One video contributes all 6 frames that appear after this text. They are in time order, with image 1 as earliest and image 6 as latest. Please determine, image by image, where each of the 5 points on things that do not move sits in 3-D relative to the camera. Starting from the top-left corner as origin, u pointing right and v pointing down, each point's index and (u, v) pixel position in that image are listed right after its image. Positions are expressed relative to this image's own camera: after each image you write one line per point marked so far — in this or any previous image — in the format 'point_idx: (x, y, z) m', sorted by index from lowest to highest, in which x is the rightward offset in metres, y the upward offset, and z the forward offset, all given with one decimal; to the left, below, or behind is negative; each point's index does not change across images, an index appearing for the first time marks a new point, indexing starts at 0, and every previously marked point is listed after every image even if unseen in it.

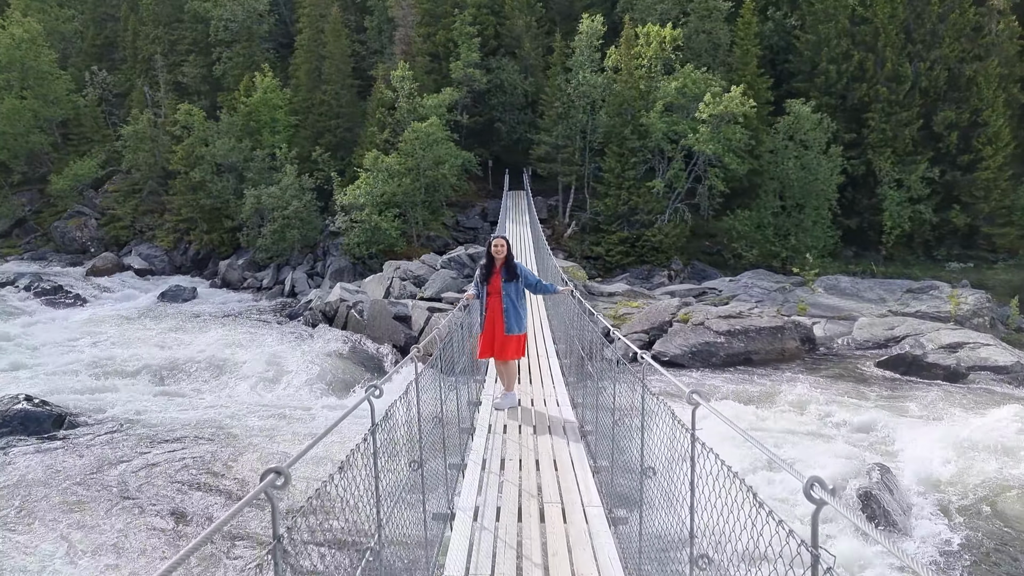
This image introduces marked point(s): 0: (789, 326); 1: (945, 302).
0: (+4.5, -0.6, +11.2) m
1: (+8.2, -0.3, +13.2) m
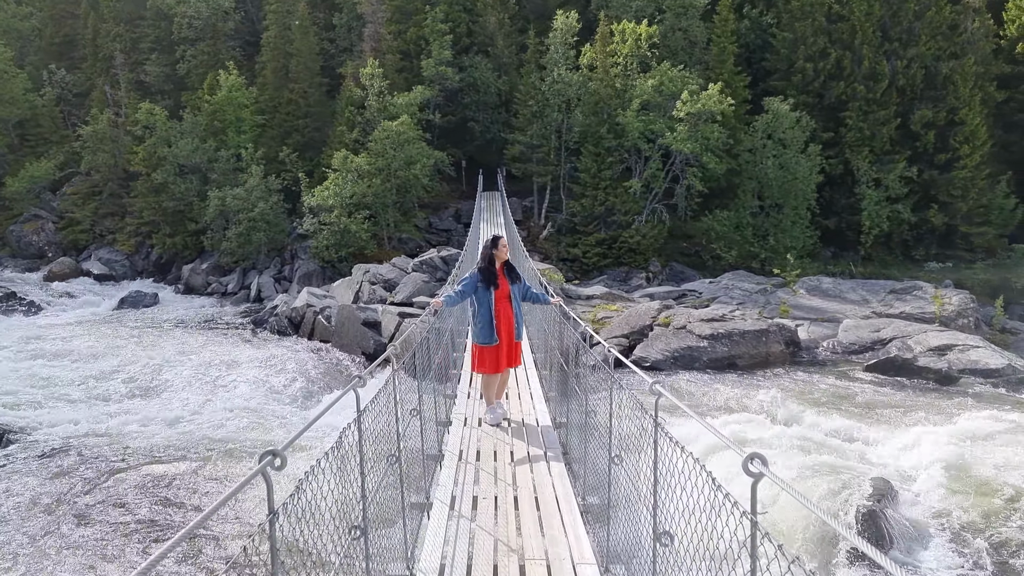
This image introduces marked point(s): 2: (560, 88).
0: (+4.0, -0.7, +10.8) m
1: (+7.7, -0.3, +12.9) m
2: (+1.4, +5.6, +19.7) m
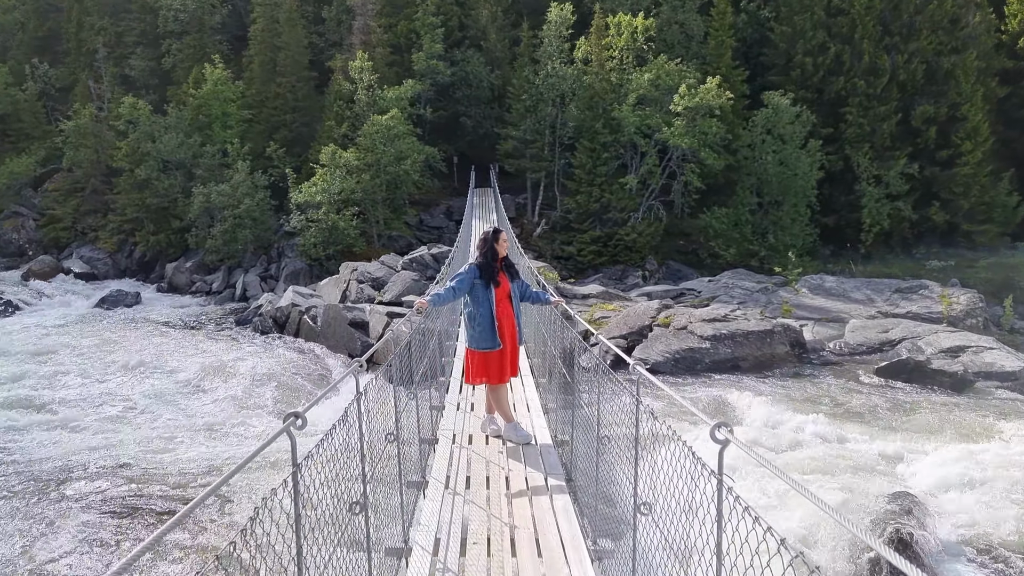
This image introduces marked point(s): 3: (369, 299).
0: (+4.0, -0.6, +10.4) m
1: (+7.6, -0.3, +12.5) m
2: (+1.2, +5.7, +19.3) m
3: (-2.8, -0.2, +13.7) m
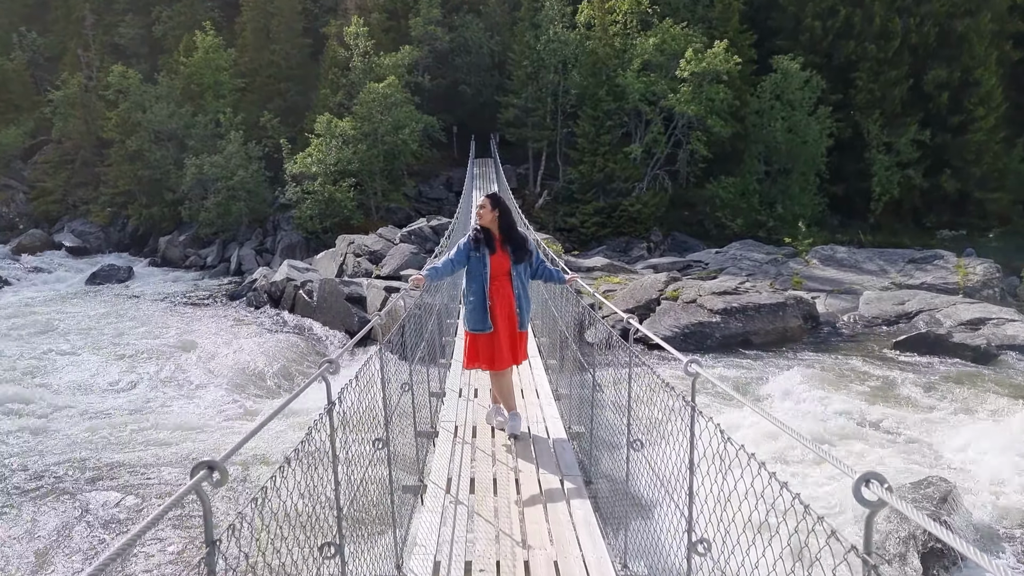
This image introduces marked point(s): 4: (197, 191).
0: (+4.0, -0.2, +10.1) m
1: (+7.6, +0.3, +12.2) m
2: (+1.2, +6.4, +18.7) m
3: (-2.8, +0.3, +13.4) m
4: (-8.9, +2.7, +19.8) m
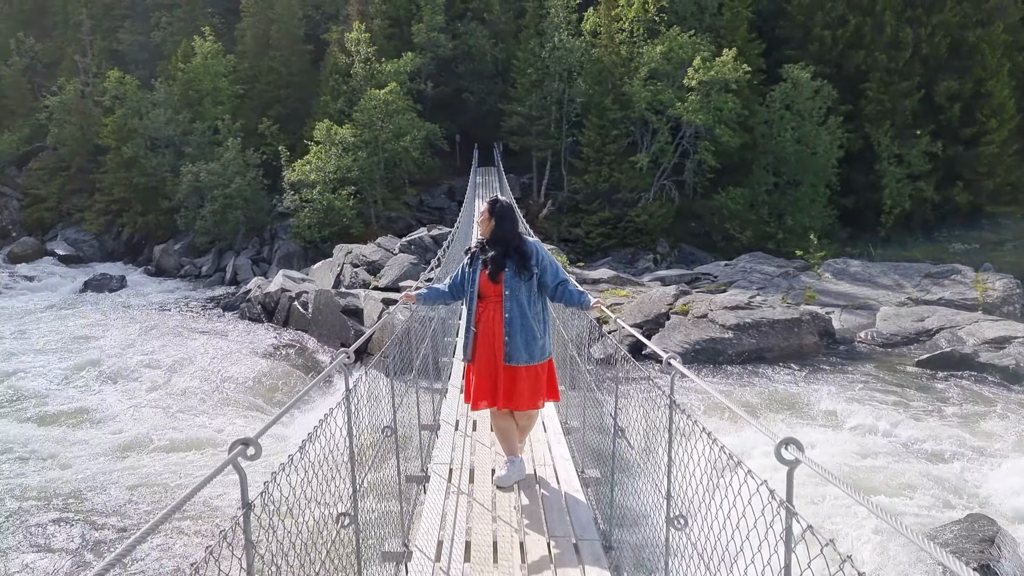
0: (+4.1, -0.4, +9.6) m
1: (+7.7, 0.0, +11.7) m
2: (+1.3, +6.1, +18.3) m
3: (-2.7, +0.1, +13.0) m
4: (-8.8, +2.5, +19.4) m
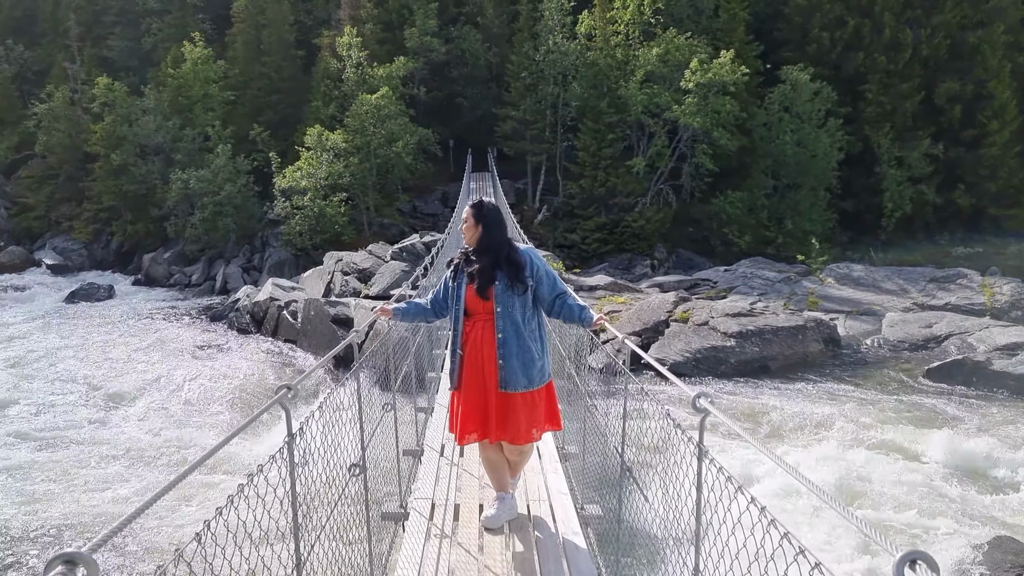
0: (+4.0, -0.5, +9.3) m
1: (+7.6, -0.1, +11.4) m
2: (+1.1, +5.9, +18.0) m
3: (-2.8, -0.1, +12.6) m
4: (-9.0, +2.2, +19.1) m
